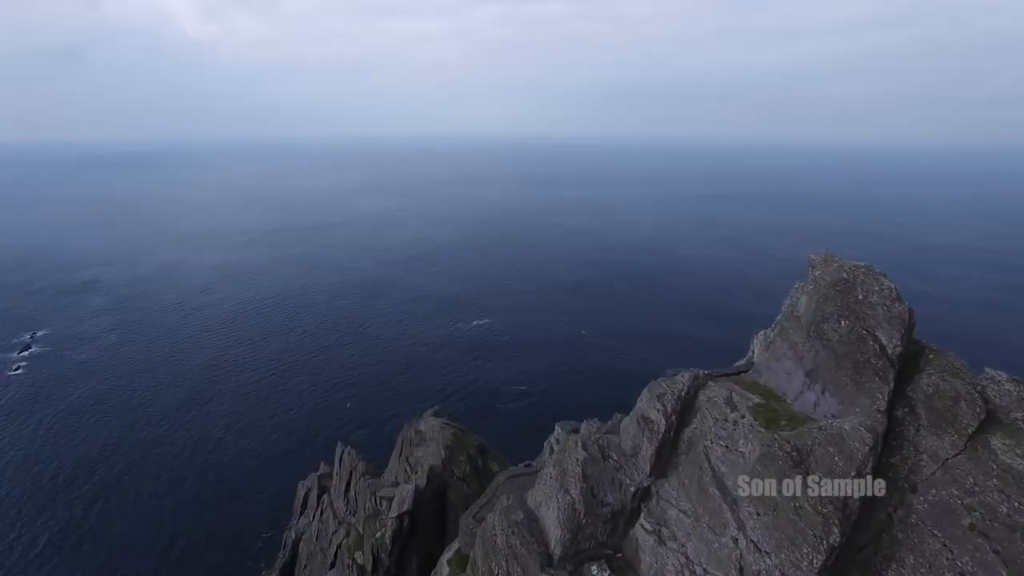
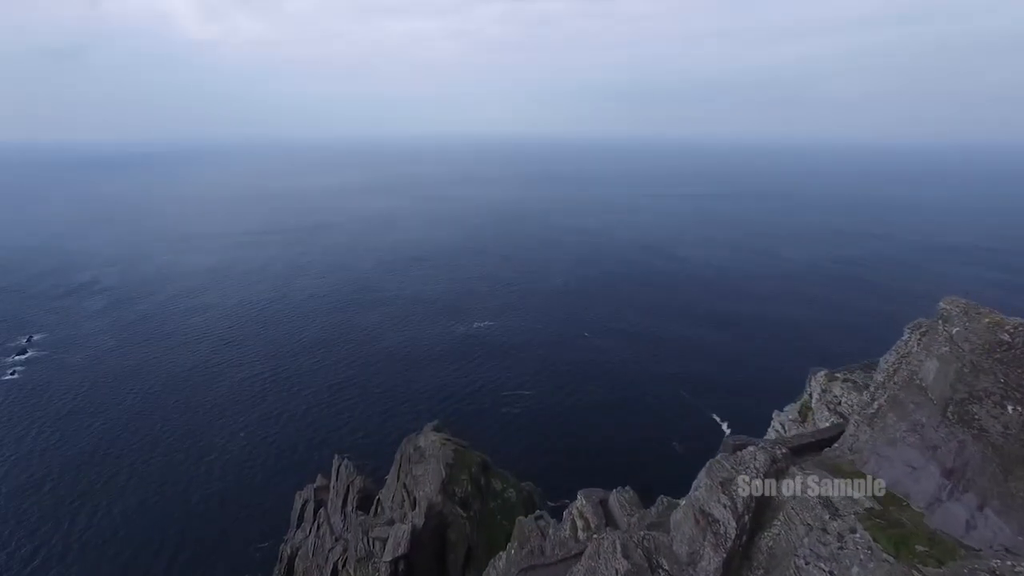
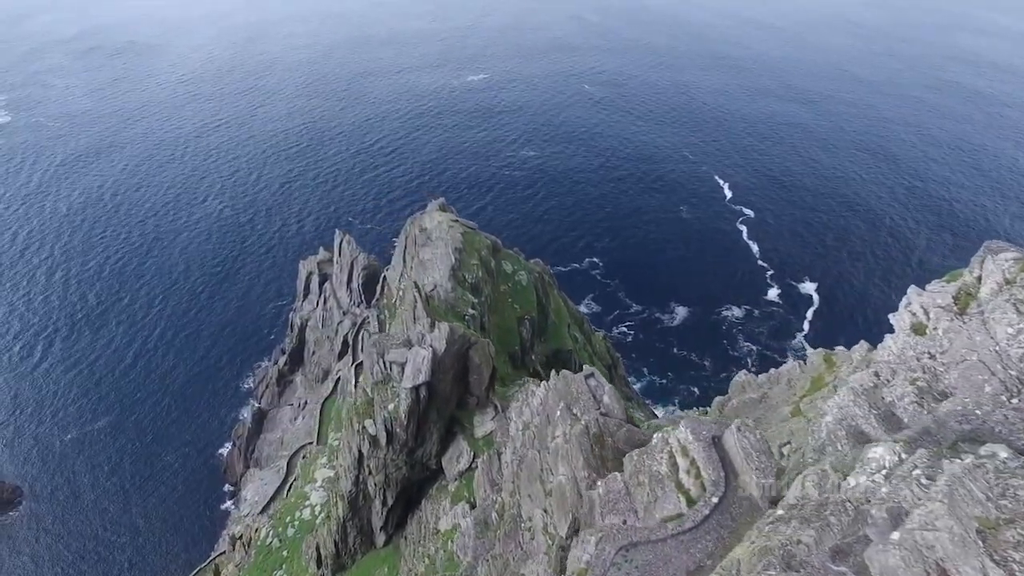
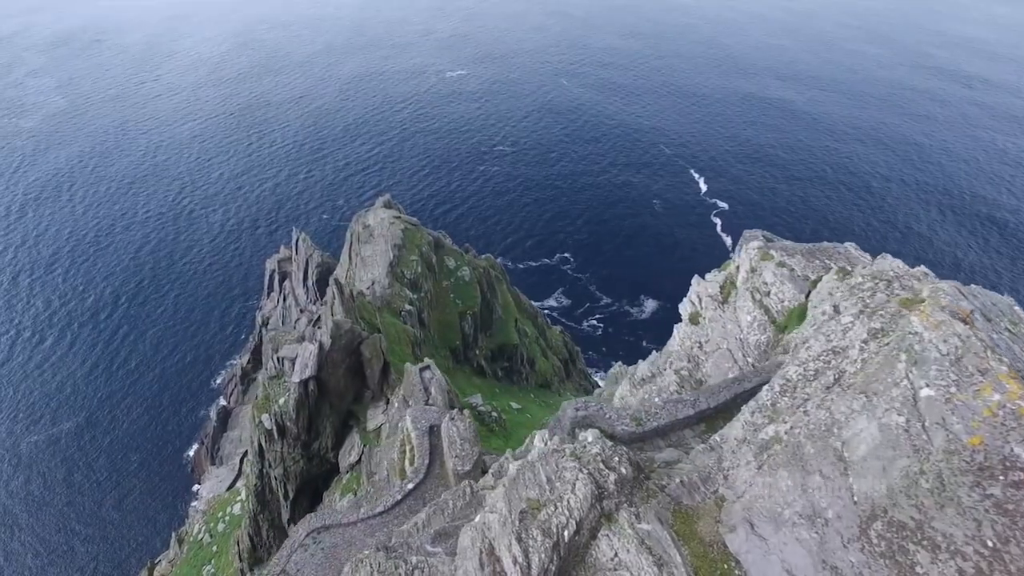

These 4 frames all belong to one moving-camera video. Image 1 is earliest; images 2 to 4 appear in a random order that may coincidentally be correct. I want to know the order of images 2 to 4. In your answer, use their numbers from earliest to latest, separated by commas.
2, 4, 3
